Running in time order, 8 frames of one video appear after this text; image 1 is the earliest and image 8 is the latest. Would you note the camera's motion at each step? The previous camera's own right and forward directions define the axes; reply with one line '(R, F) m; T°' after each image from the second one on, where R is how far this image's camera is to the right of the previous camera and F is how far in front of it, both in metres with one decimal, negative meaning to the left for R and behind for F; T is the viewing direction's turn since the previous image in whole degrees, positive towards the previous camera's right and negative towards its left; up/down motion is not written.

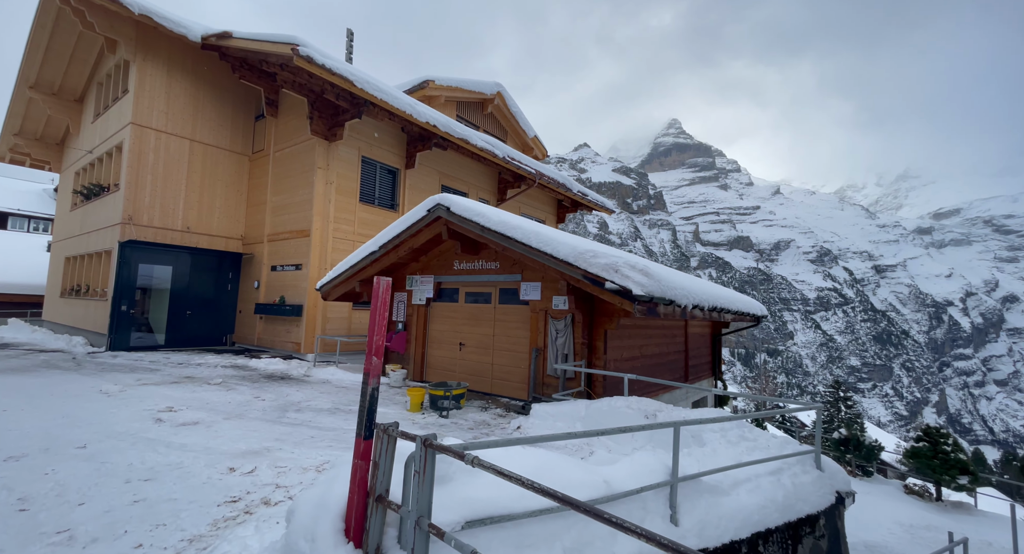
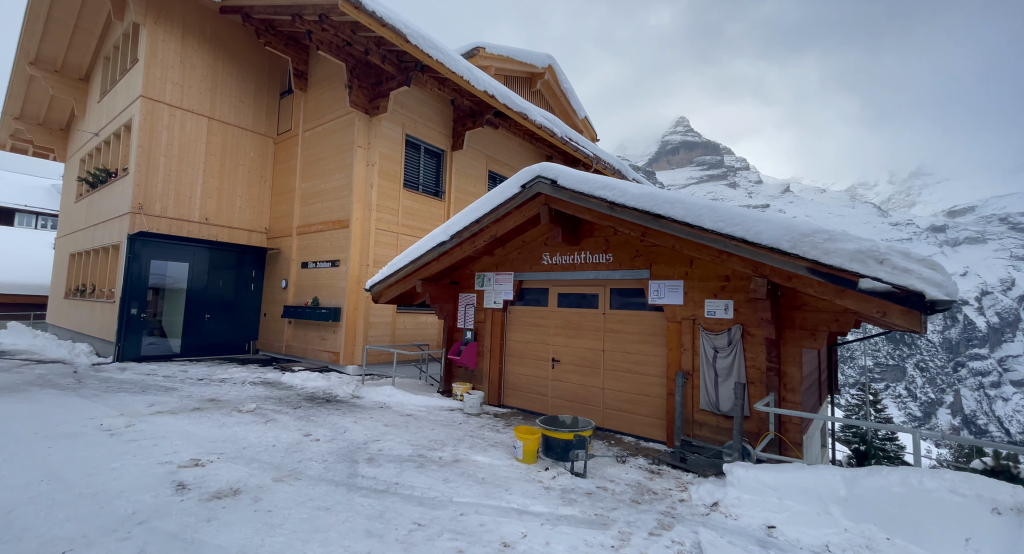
(-1.6, +2.0) m; -1°
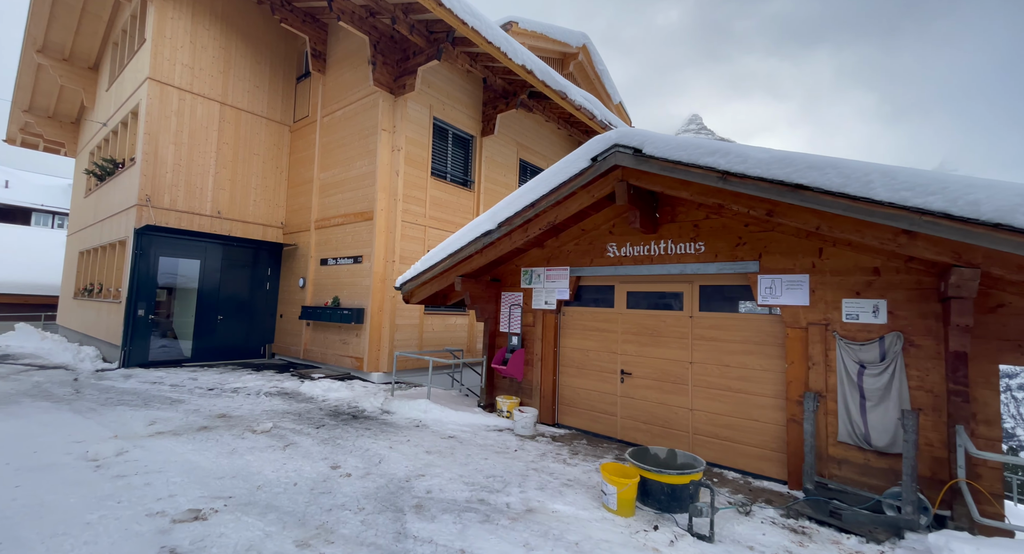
(-0.6, +1.2) m; -2°
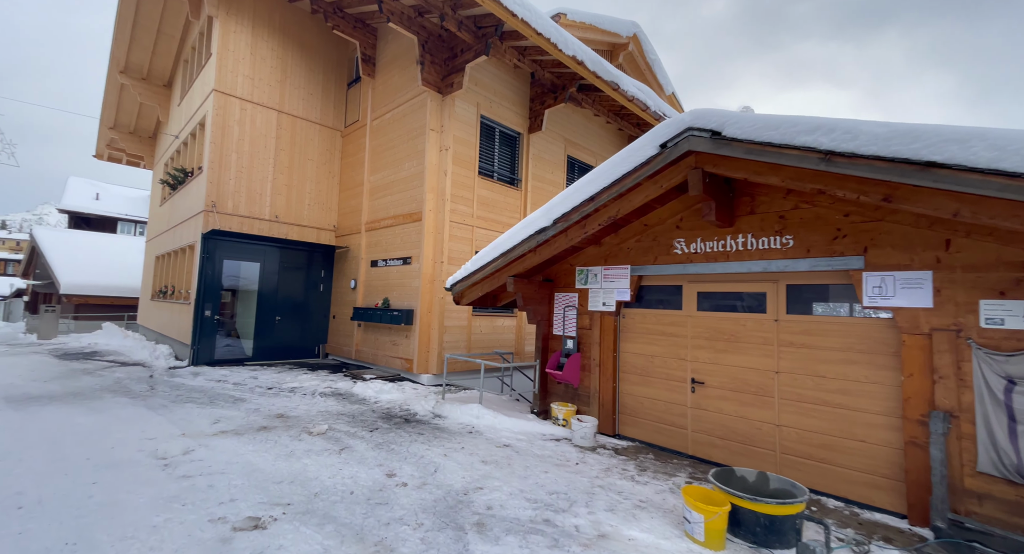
(-0.2, +0.4) m; -5°
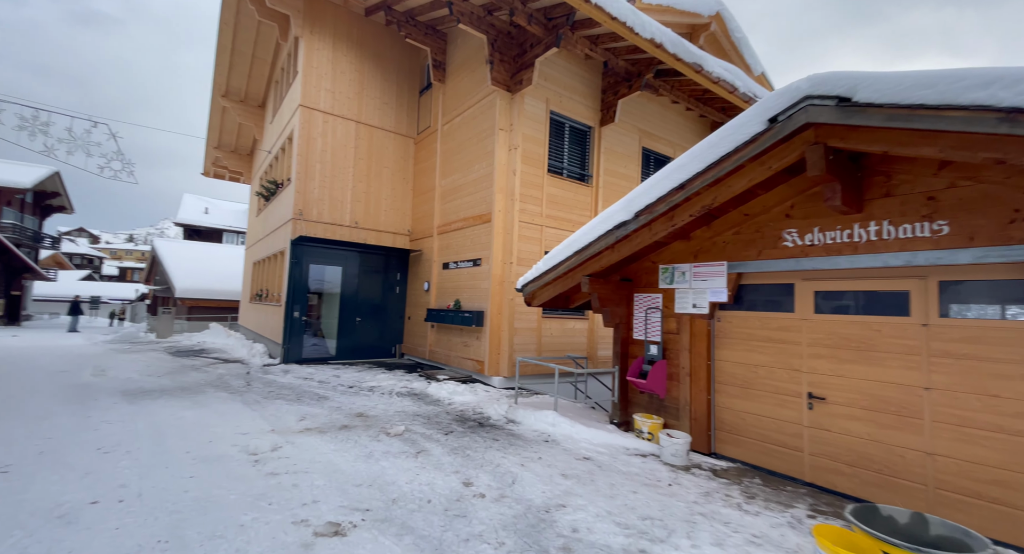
(-0.1, +0.4) m; -8°
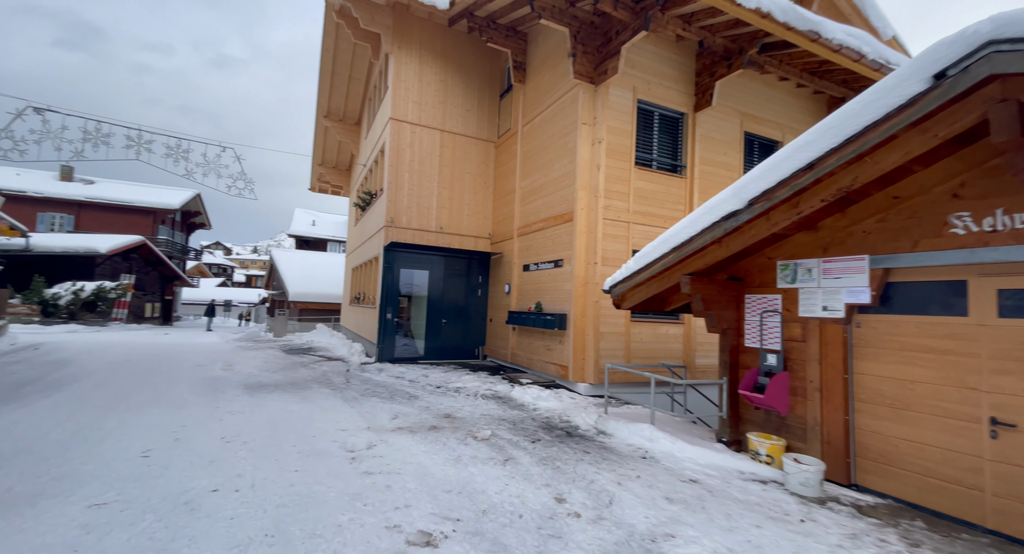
(-0.1, +0.4) m; -10°
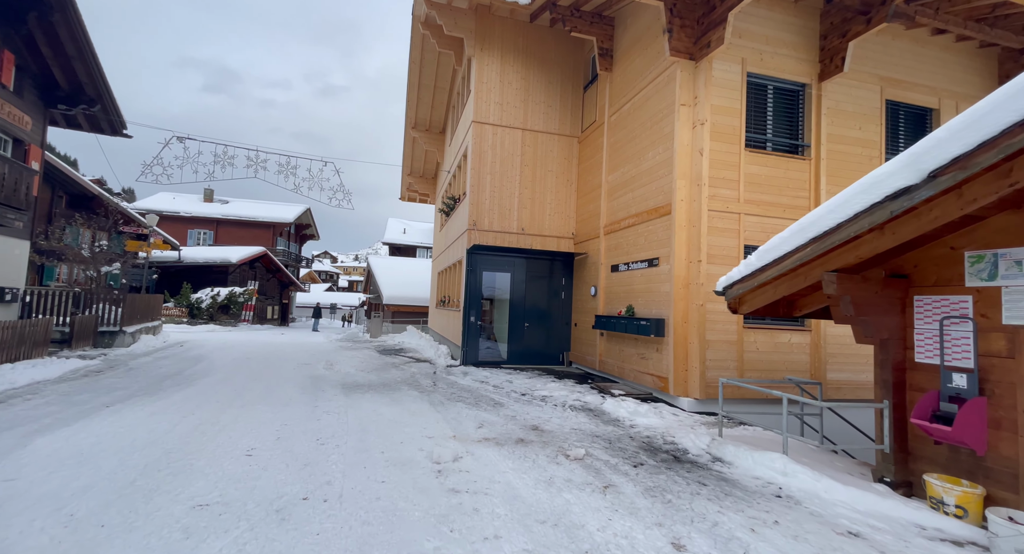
(-0.2, +0.7) m; -10°
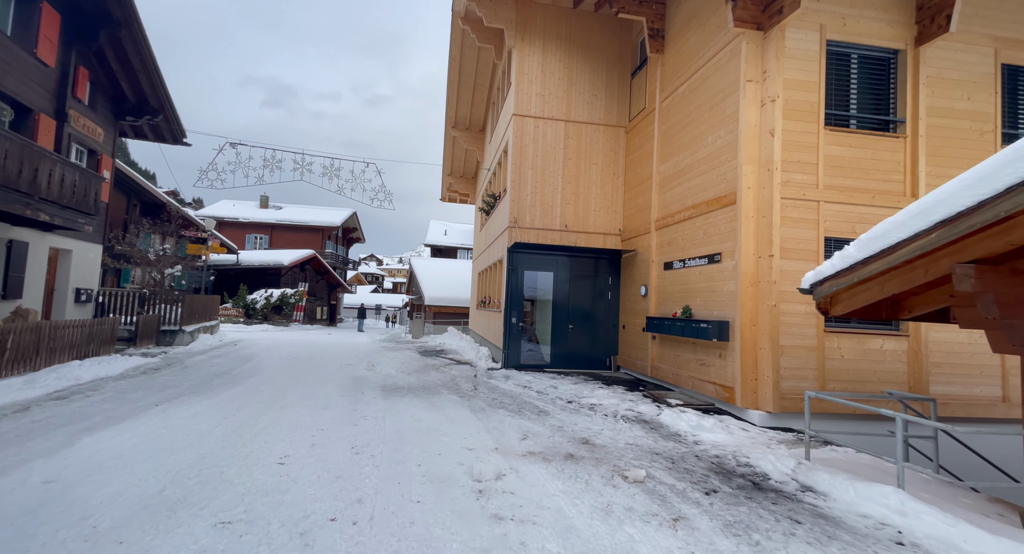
(-0.1, +0.7) m; -5°
